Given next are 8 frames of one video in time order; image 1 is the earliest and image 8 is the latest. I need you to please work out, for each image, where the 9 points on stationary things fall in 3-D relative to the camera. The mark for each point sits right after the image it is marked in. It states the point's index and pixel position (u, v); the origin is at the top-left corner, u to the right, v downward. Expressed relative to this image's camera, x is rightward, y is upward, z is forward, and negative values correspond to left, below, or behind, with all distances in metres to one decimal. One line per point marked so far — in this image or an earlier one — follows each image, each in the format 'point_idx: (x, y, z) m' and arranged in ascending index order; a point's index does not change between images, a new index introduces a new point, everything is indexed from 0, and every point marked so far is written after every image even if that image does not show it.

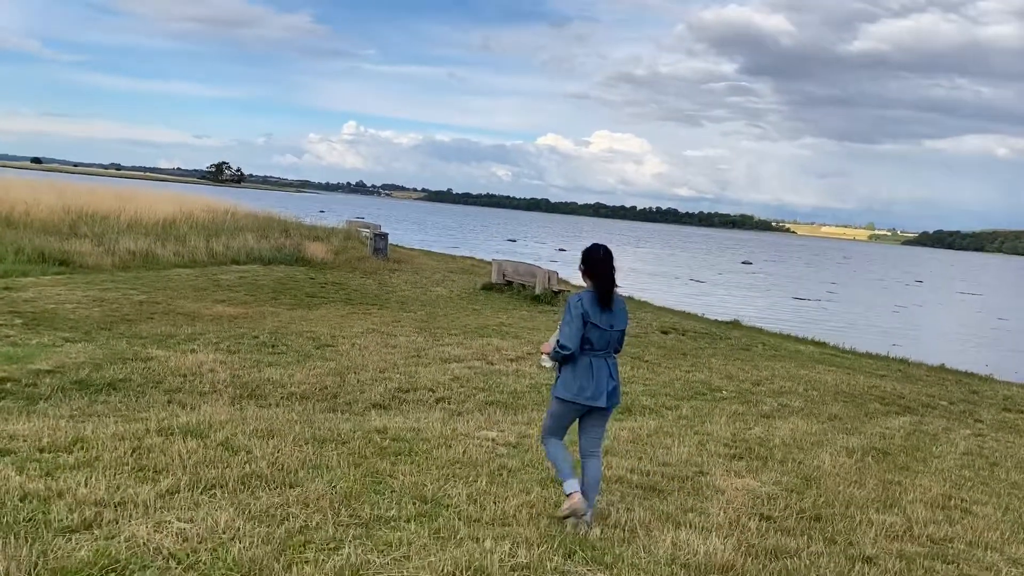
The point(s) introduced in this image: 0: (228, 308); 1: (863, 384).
0: (-4.2, -0.3, +12.7) m
1: (+4.4, -1.2, +10.7) m
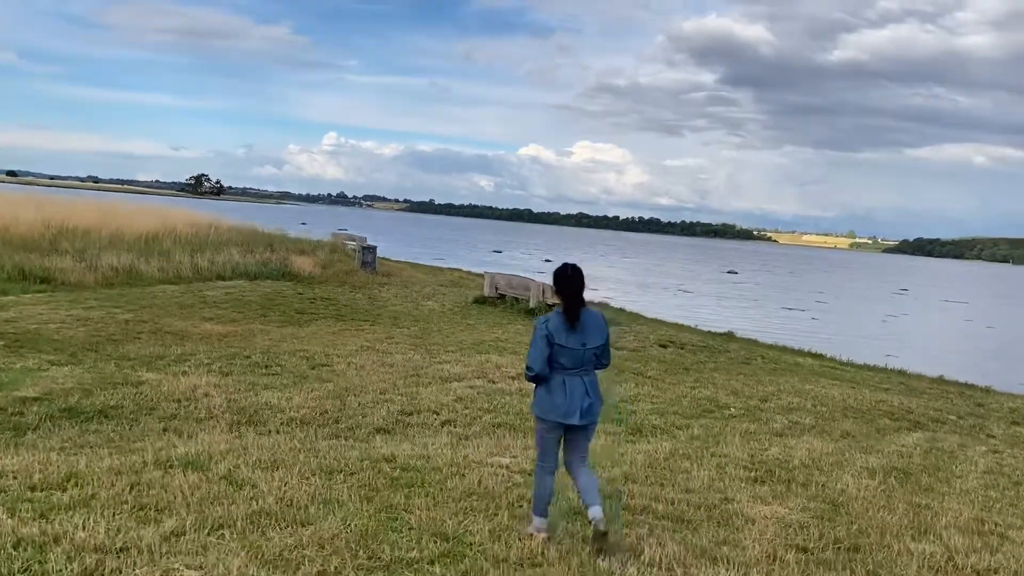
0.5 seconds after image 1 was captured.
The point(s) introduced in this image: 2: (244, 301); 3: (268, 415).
0: (-4.2, -0.5, +12.4) m
1: (+4.4, -1.3, +10.6) m
2: (-4.8, -0.2, +15.6) m
3: (-1.9, -1.0, +6.6) m
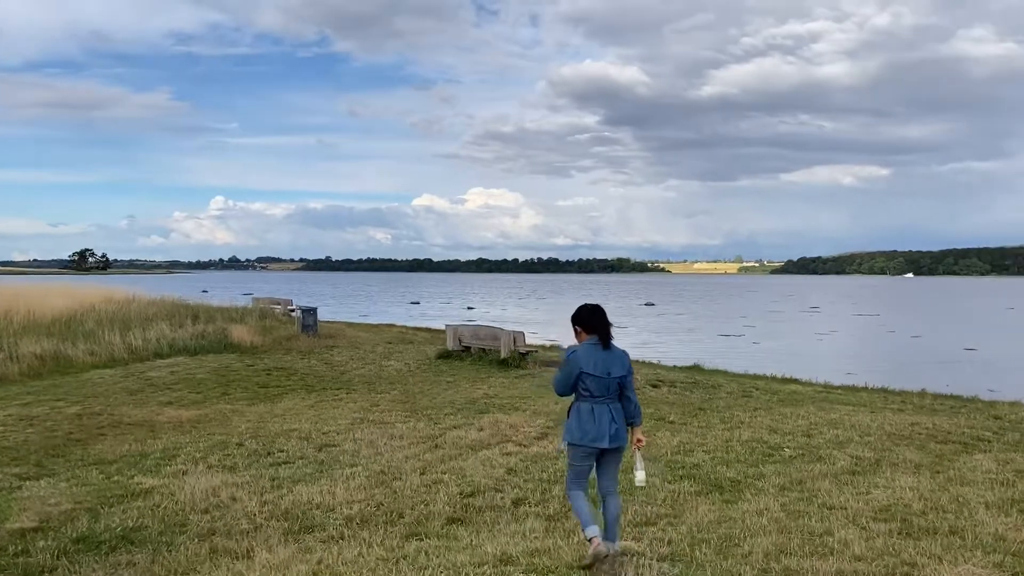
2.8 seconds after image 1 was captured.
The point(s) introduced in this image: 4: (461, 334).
0: (-4.2, -1.6, +11.1) m
1: (+4.6, -1.6, +10.2) m
2: (-5.2, -1.5, +14.2) m
3: (-1.2, -1.5, +5.6) m
4: (-1.0, -0.9, +17.2) m
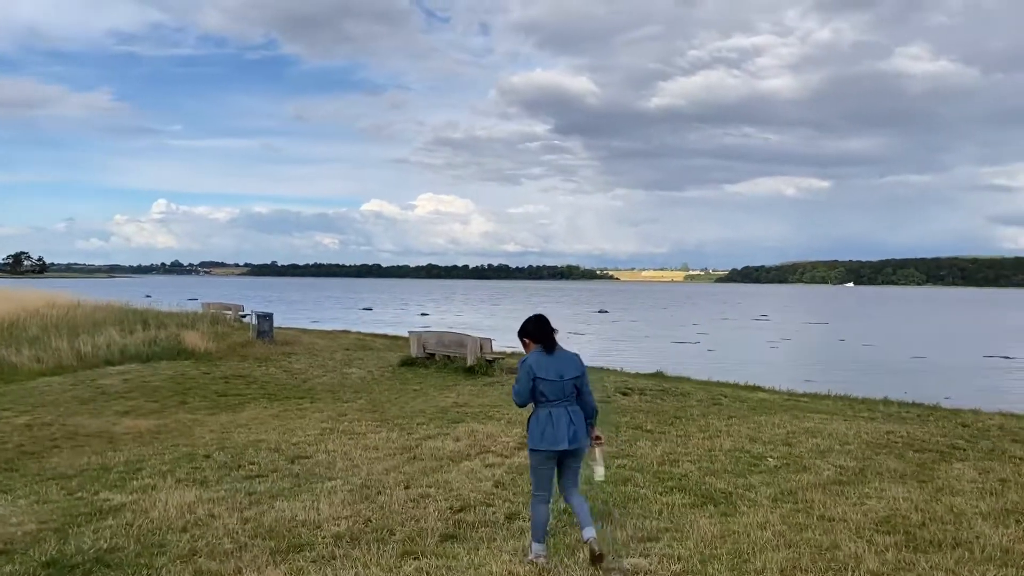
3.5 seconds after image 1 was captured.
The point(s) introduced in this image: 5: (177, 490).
0: (-4.6, -1.6, +10.6) m
1: (+4.3, -1.7, +10.2) m
2: (-5.7, -1.6, +13.6) m
3: (-1.2, -1.5, +5.3) m
4: (-1.7, -1.0, +16.9) m
5: (-2.5, -1.5, +6.5) m
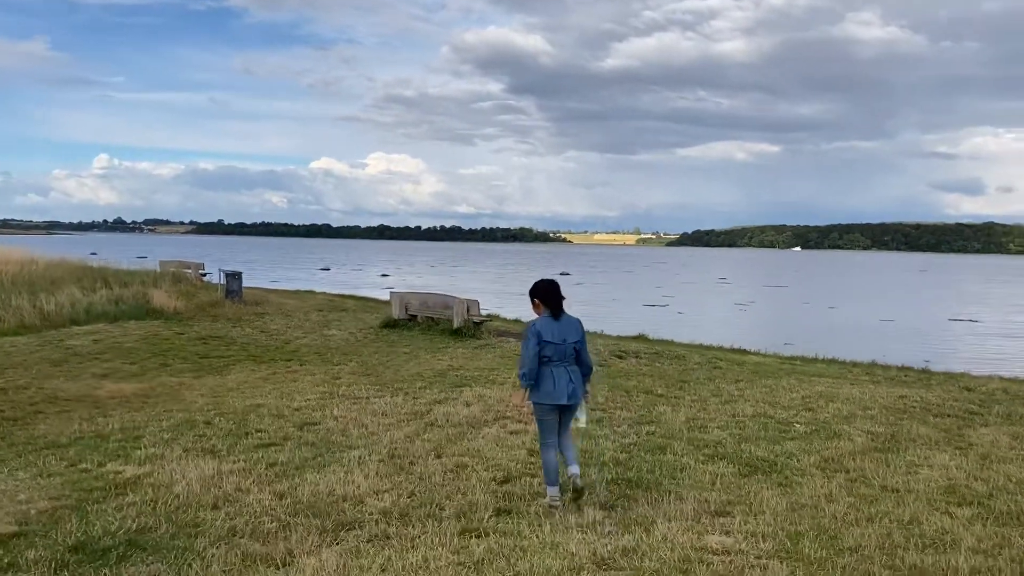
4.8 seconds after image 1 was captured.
0: (-4.5, -1.1, +10.0) m
1: (+4.4, -1.2, +10.1) m
2: (-5.8, -0.9, +13.0) m
3: (-0.9, -1.2, +4.8) m
4: (-2.0, -0.3, +16.4) m
5: (-2.2, -1.2, +6.0) m
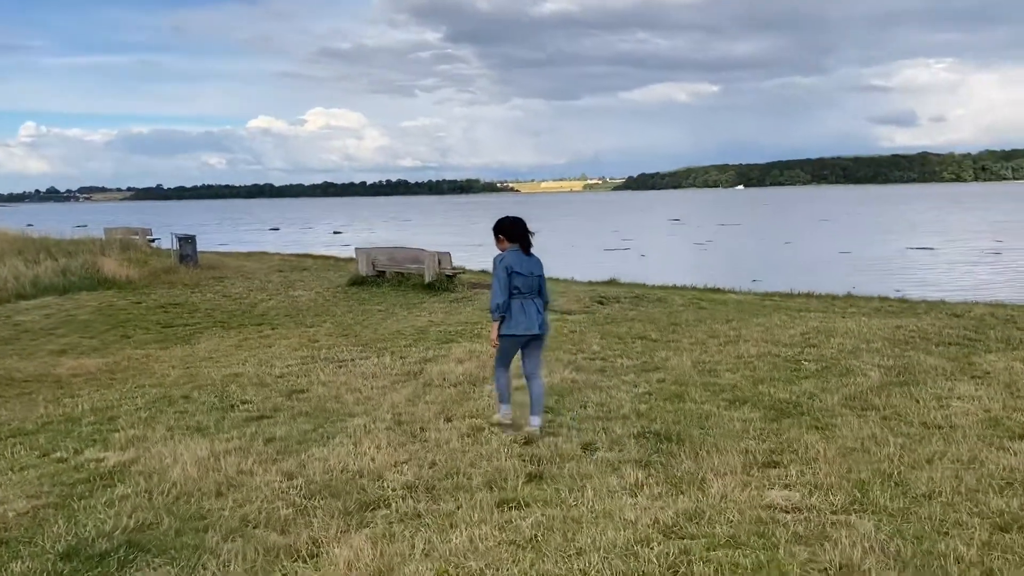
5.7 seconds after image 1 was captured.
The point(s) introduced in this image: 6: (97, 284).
0: (-4.6, -0.8, +9.3) m
1: (+4.2, -0.4, +9.9) m
2: (-6.1, -0.5, +12.2) m
3: (-0.7, -1.0, +4.4) m
4: (-2.5, +0.5, +15.7) m
5: (-2.1, -1.0, +5.5) m
6: (-7.8, +0.1, +16.4) m
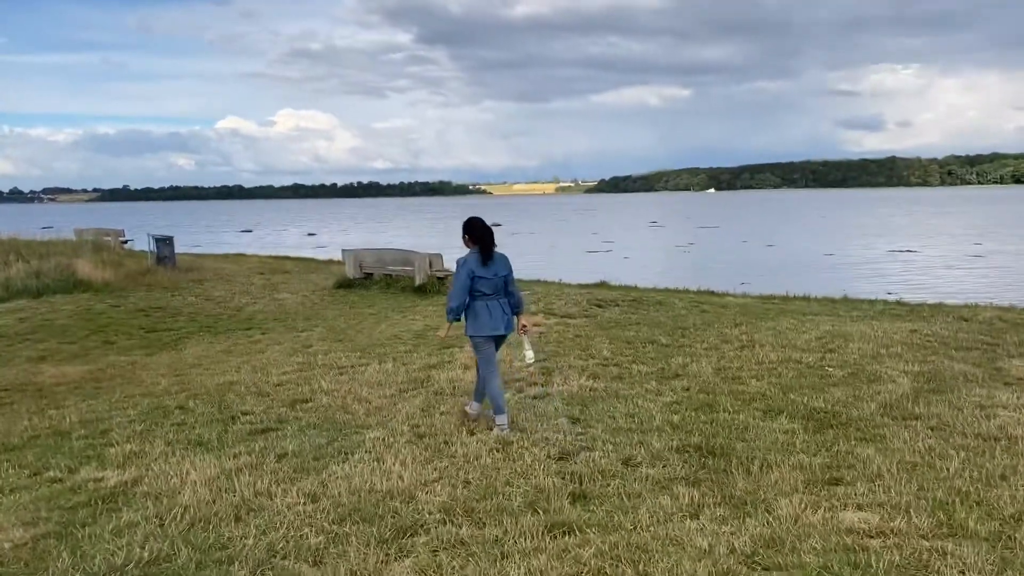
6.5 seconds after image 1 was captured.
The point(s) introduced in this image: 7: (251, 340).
0: (-4.5, -0.8, +8.8) m
1: (+4.3, -0.5, +9.6) m
2: (-6.1, -0.5, +11.6) m
3: (-0.5, -1.0, +4.0) m
4: (-2.6, +0.5, +15.3) m
5: (-1.9, -1.0, +5.1) m
6: (-8.0, 0.0, +15.8) m
7: (-3.1, -0.6, +10.3) m
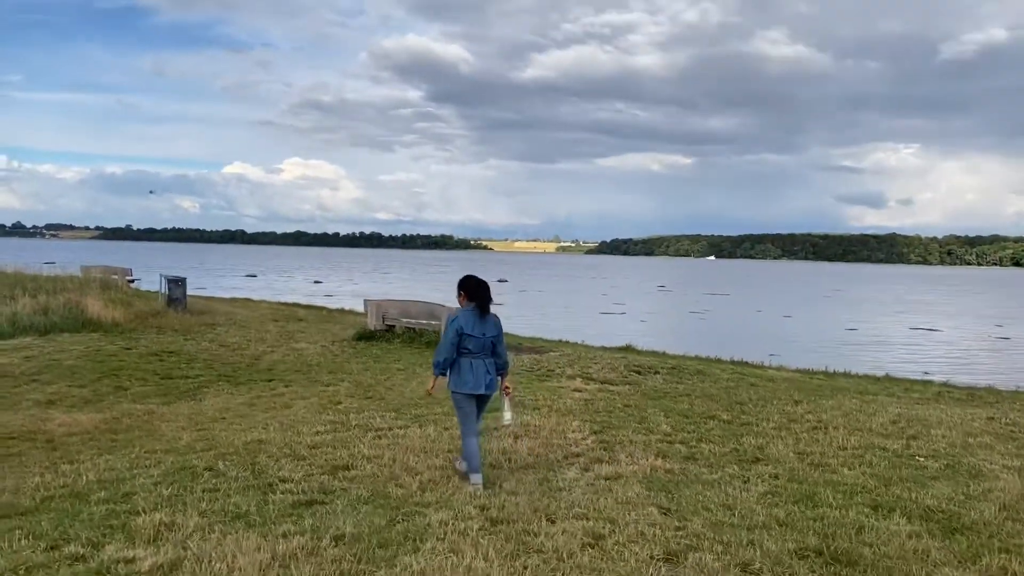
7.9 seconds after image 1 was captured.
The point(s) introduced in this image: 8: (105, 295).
0: (-4.1, -1.2, +8.1) m
1: (+4.7, -1.3, +9.0) m
2: (-5.6, -1.0, +10.9) m
3: (0.0, -1.3, +3.3) m
4: (-2.1, -0.4, +14.7) m
5: (-1.5, -1.2, +4.4) m
6: (-7.5, -0.7, +15.1) m
7: (-2.6, -1.2, +9.6) m
8: (-9.1, -0.2, +19.4) m
